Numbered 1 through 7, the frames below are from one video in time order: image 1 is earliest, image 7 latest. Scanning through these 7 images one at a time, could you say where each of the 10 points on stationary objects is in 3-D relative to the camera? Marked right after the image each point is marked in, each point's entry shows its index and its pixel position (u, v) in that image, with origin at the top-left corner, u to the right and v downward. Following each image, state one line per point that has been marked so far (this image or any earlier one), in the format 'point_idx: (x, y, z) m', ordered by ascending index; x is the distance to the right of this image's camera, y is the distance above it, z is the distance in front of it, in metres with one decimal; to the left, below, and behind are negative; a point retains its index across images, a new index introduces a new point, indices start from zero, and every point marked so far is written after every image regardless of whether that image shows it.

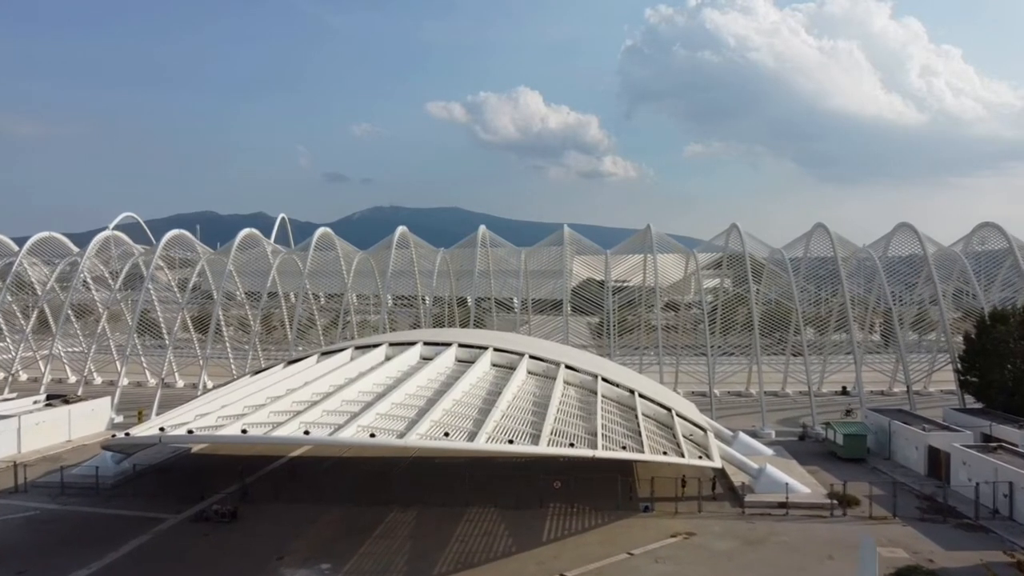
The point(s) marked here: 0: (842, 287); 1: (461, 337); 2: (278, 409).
0: (+10.7, +0.2, +19.9) m
1: (-1.1, -1.1, +13.9) m
2: (-3.4, -1.8, +8.9) m
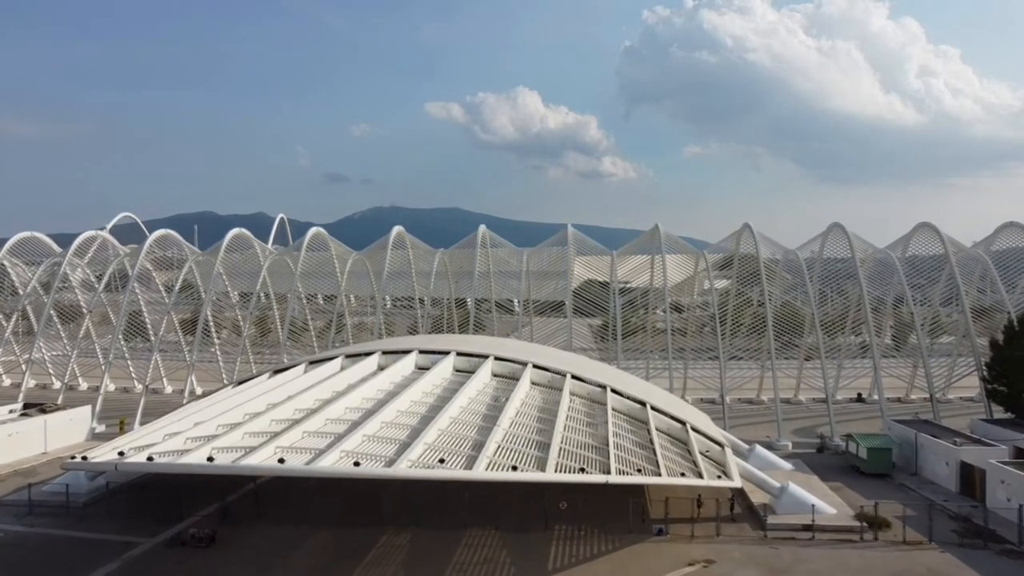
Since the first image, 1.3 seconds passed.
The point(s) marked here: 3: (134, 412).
0: (+10.7, +0.1, +19.0) m
1: (-1.1, -1.2, +13.0) m
2: (-3.3, -1.8, +8.0) m
3: (-12.1, -4.0, +19.8) m
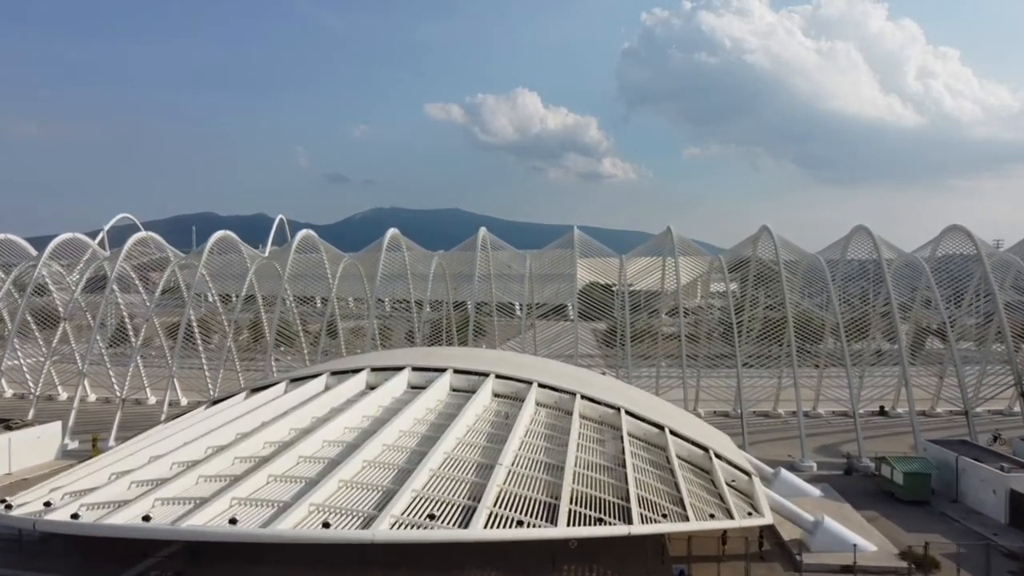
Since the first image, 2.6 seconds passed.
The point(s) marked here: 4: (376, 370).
0: (+10.8, -0.1, +17.8) m
1: (-1.0, -1.4, +11.8) m
2: (-3.3, -2.0, +6.8) m
3: (-12.1, -4.2, +18.6) m
4: (-2.5, -1.5, +11.5) m
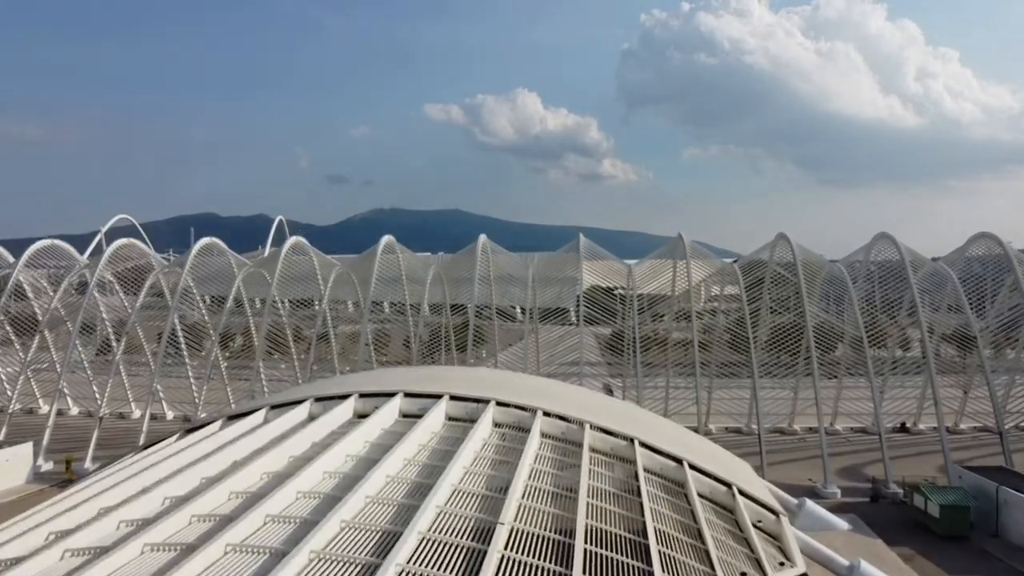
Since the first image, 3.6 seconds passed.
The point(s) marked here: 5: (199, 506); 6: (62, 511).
0: (+10.8, -0.4, +16.8) m
1: (-1.0, -1.7, +10.8) m
2: (-3.2, -2.3, +5.8) m
3: (-12.0, -4.5, +17.6) m
4: (-2.5, -1.8, +10.5) m
5: (-3.2, -2.2, +6.4) m
6: (-4.9, -2.4, +6.8) m
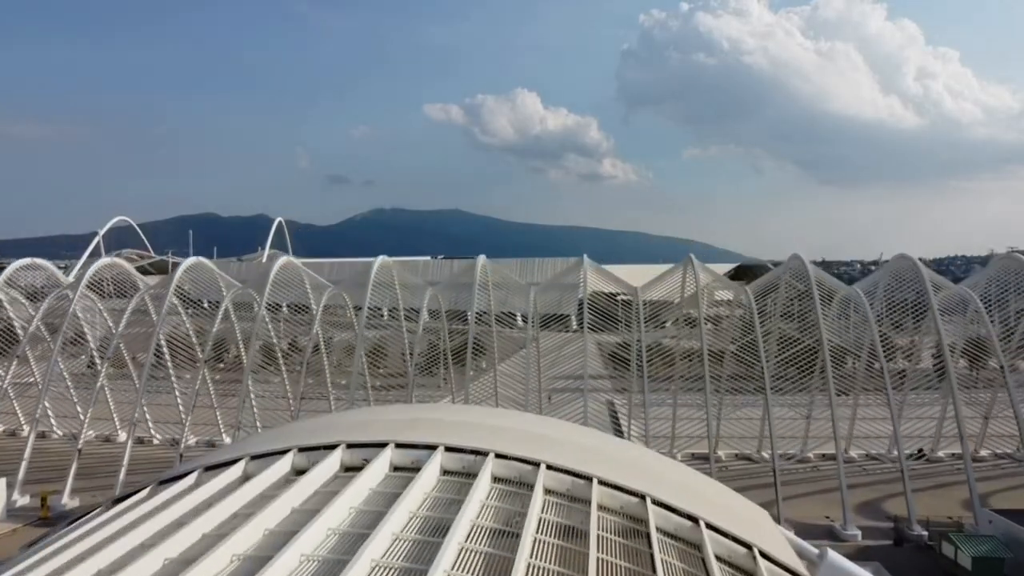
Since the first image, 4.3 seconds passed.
0: (+10.8, -1.0, +16.0) m
1: (-1.0, -2.3, +10.0) m
2: (-3.2, -2.9, +5.0) m
3: (-12.0, -5.1, +16.8) m
4: (-2.5, -2.4, +9.7) m
5: (-3.2, -2.8, +5.6) m
6: (-4.9, -3.0, +6.0) m
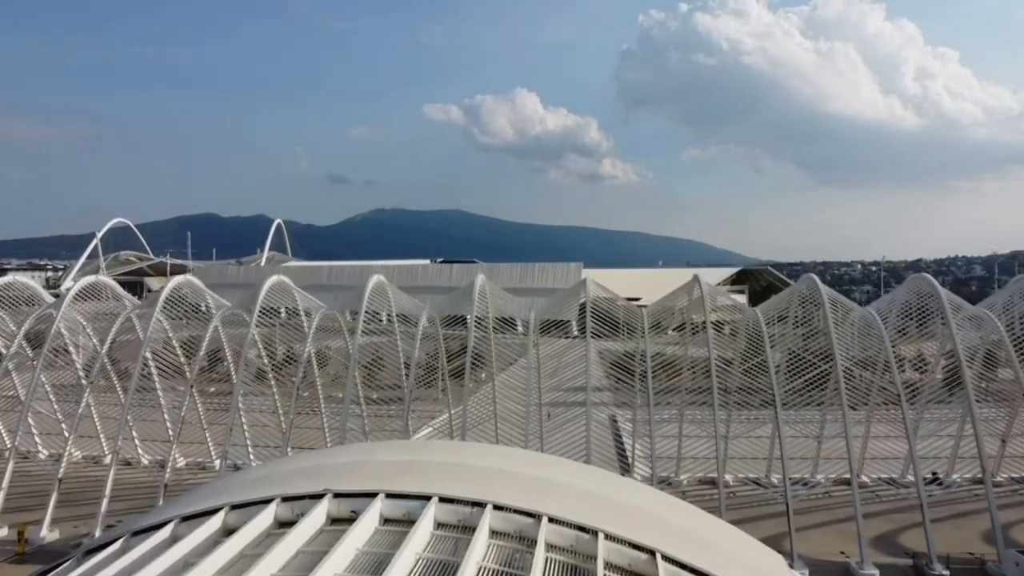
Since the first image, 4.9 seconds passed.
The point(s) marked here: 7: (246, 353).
0: (+10.8, -1.6, +15.4) m
1: (-1.0, -2.8, +9.4) m
2: (-3.2, -3.4, +4.4) m
3: (-12.0, -5.6, +16.2) m
4: (-2.5, -3.0, +9.1) m
5: (-3.2, -3.3, +5.0) m
6: (-4.9, -3.5, +5.4) m
7: (-8.2, -2.0, +19.3) m
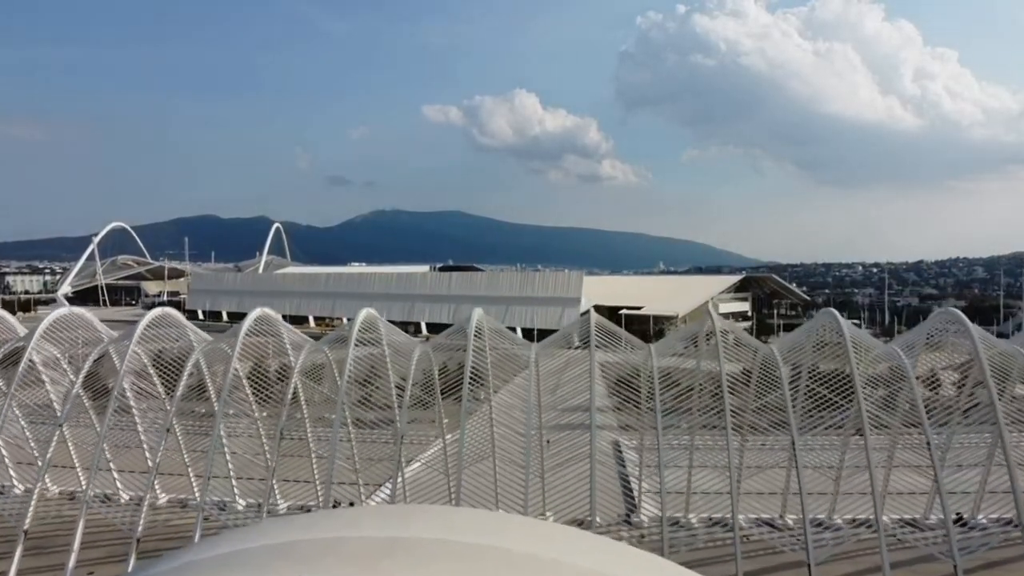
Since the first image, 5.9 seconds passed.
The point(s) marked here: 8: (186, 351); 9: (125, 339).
0: (+10.8, -2.3, +14.3) m
1: (-1.0, -3.6, +8.4) m
2: (-3.2, -4.2, +3.3) m
3: (-12.0, -6.5, +15.1) m
4: (-2.5, -3.8, +8.0) m
5: (-3.2, -4.1, +3.9) m
6: (-4.9, -4.3, +4.3) m
7: (-8.2, -2.8, +18.3) m
8: (-9.7, -1.6, +19.0) m
9: (-11.0, -1.3, +17.9) m
